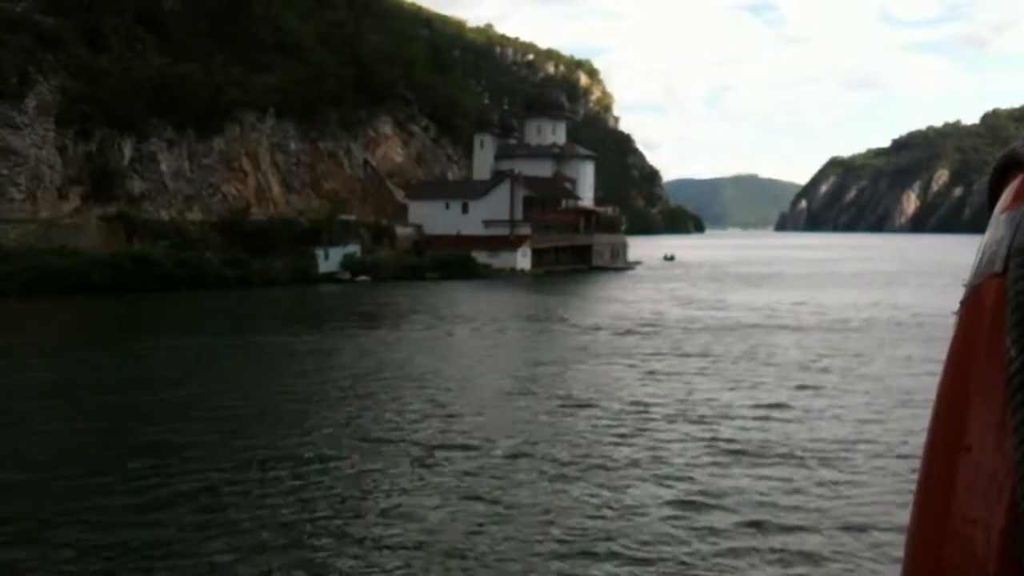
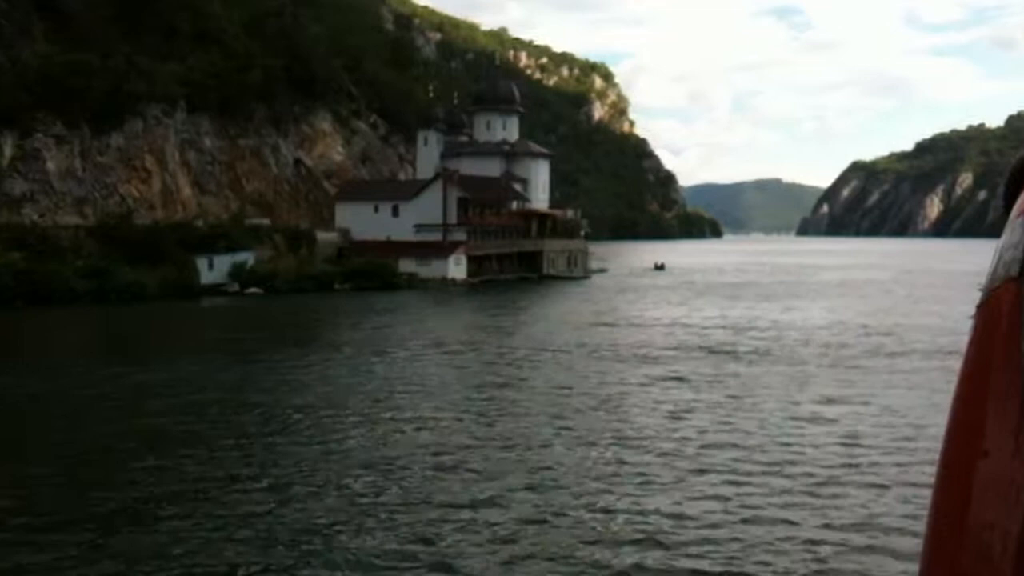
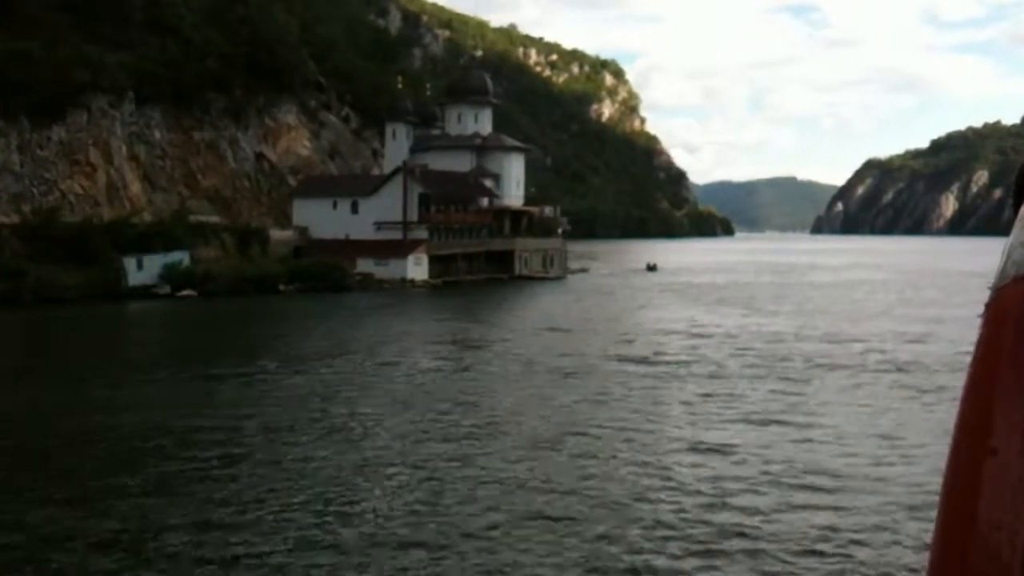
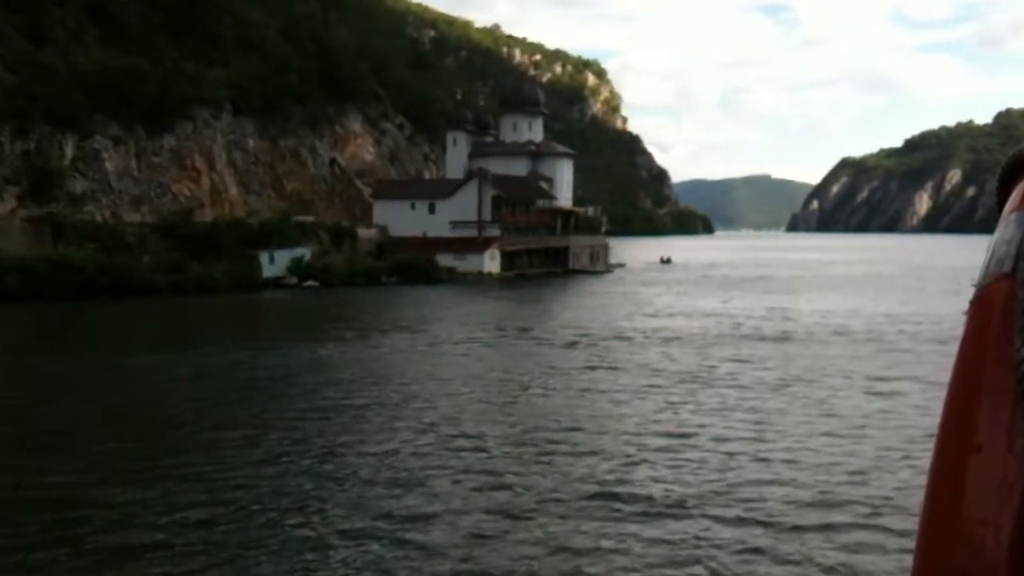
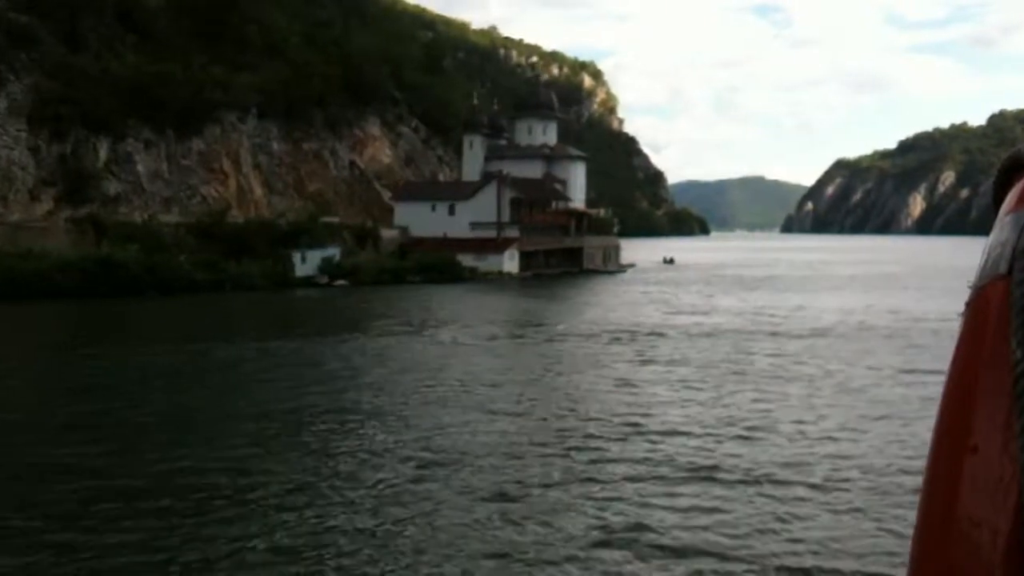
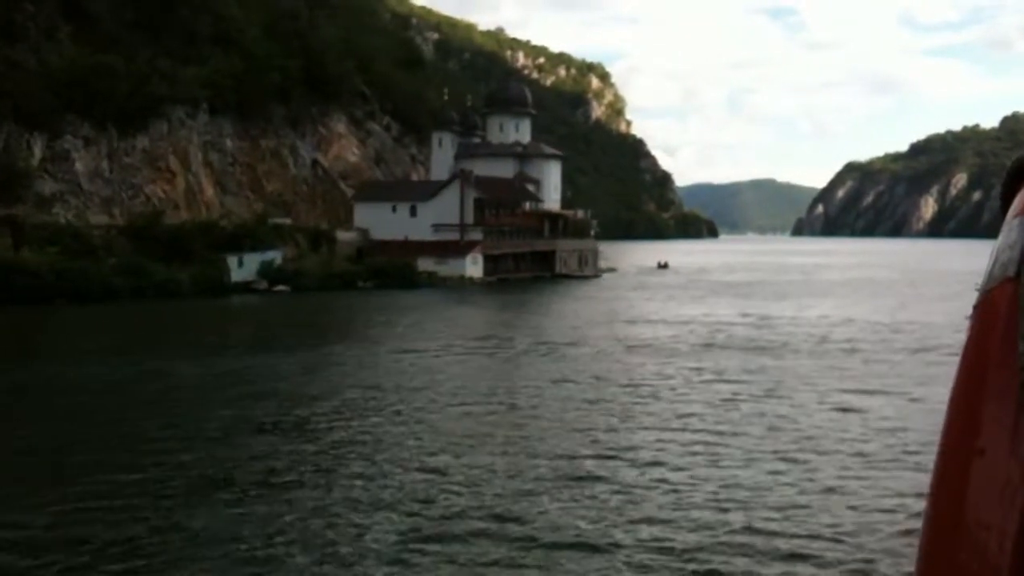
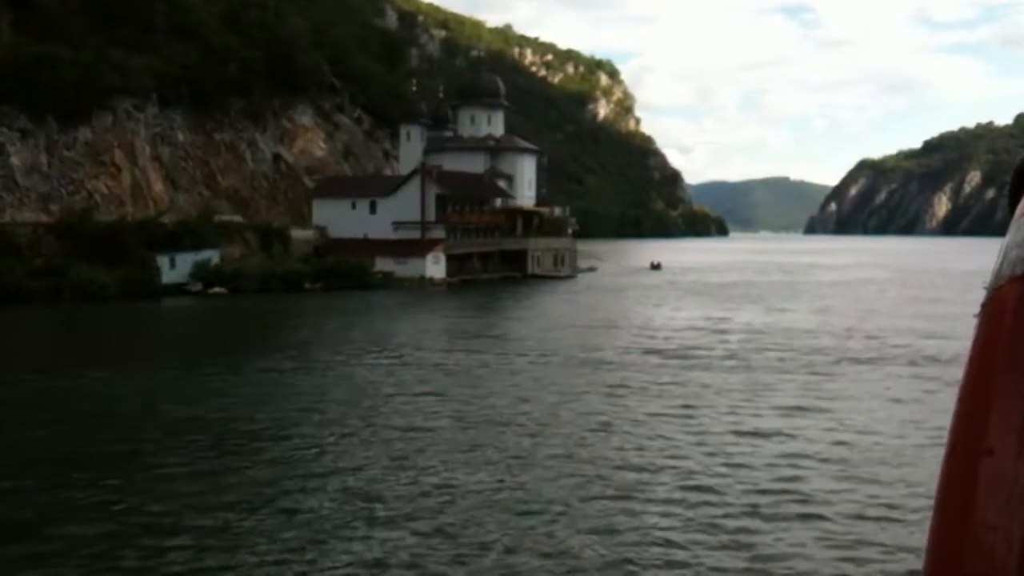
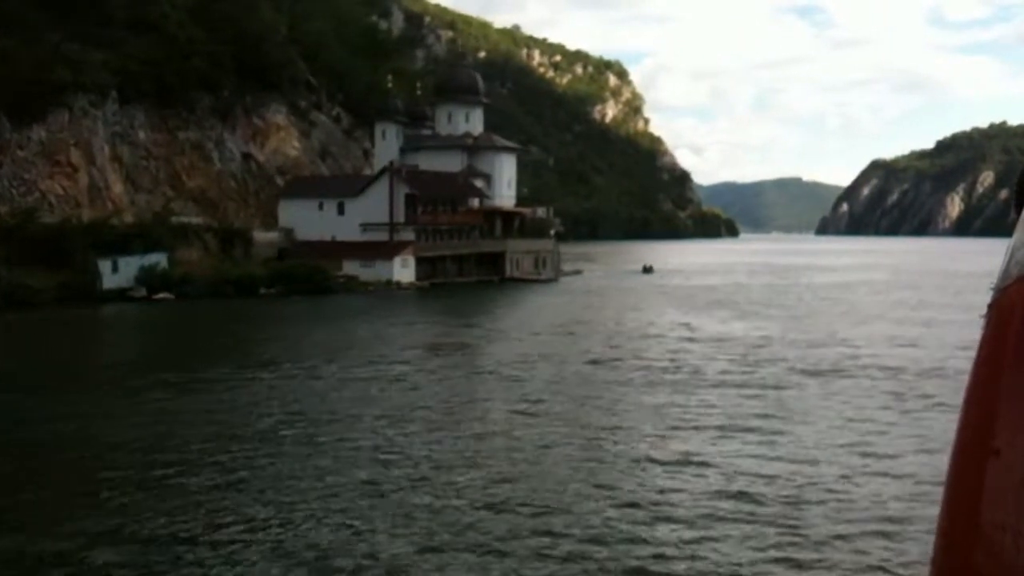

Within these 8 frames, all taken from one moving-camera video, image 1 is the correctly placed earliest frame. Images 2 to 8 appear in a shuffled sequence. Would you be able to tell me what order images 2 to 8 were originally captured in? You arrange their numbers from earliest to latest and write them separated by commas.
5, 4, 6, 2, 7, 3, 8
